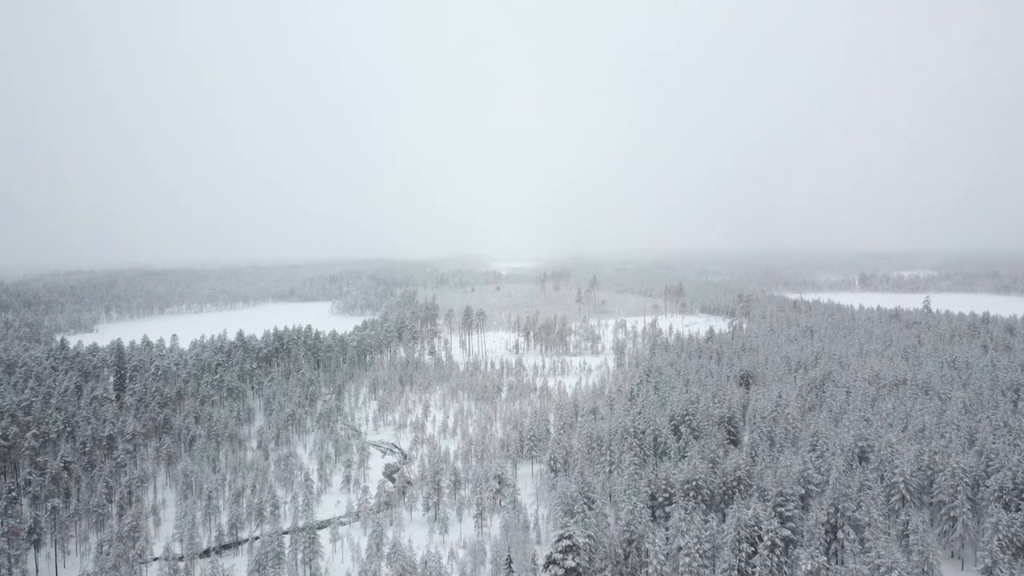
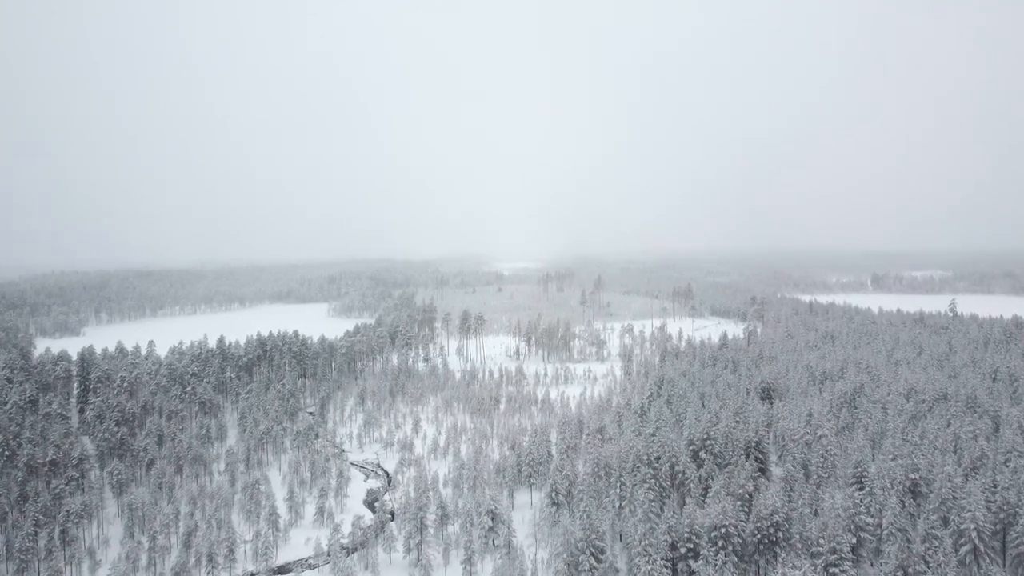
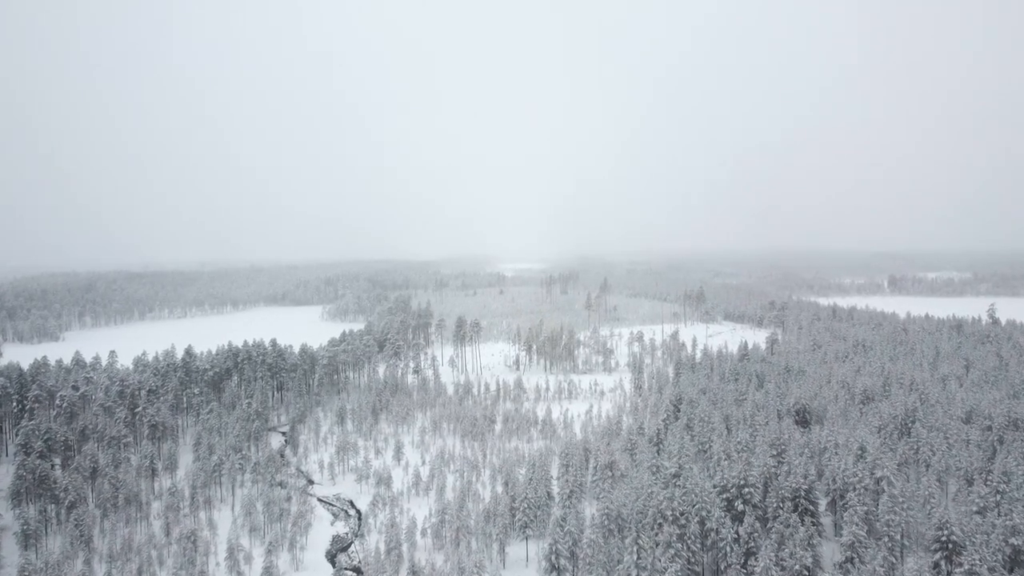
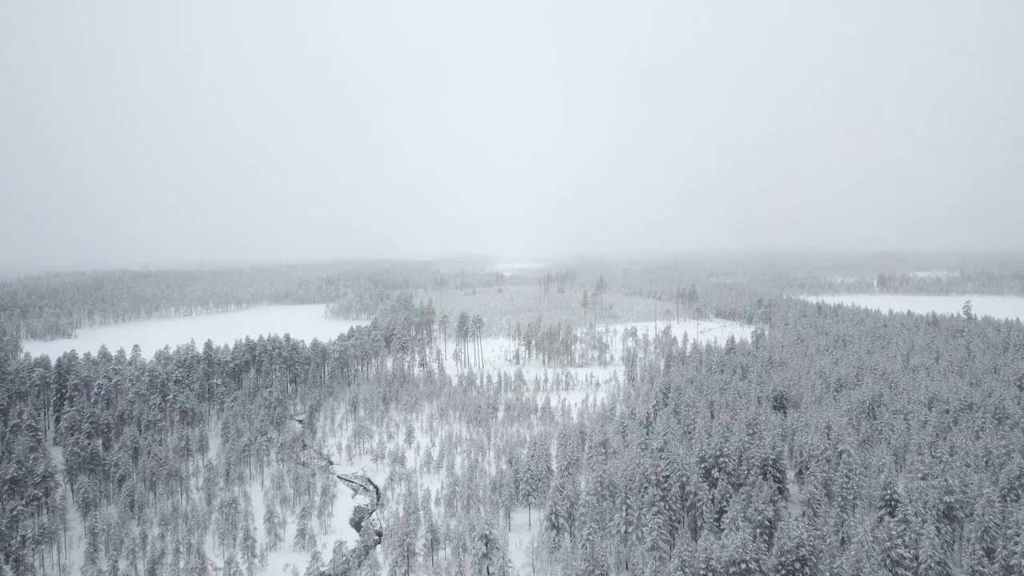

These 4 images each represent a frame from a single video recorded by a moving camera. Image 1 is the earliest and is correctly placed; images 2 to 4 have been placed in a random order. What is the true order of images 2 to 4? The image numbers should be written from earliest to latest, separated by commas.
2, 4, 3
